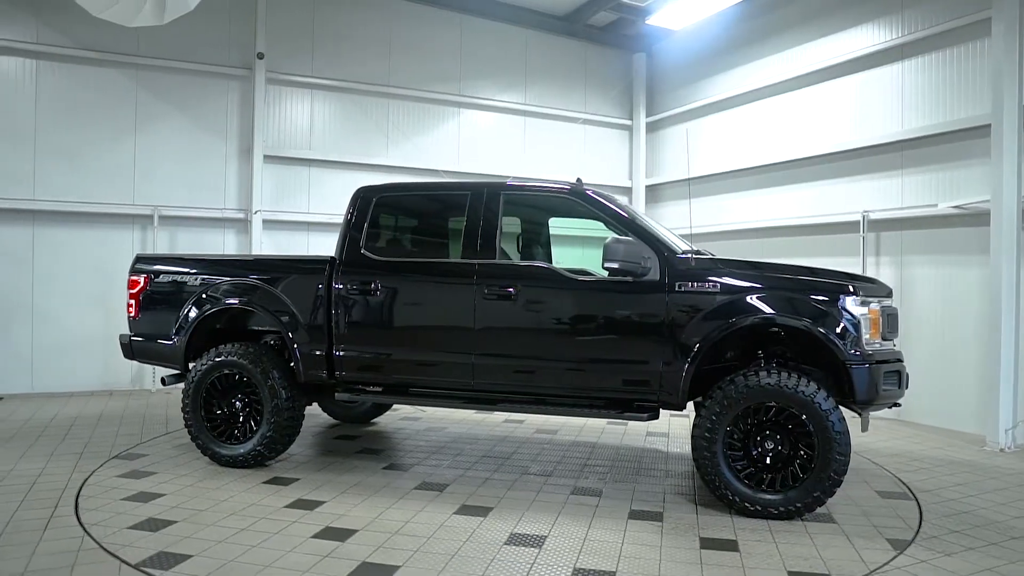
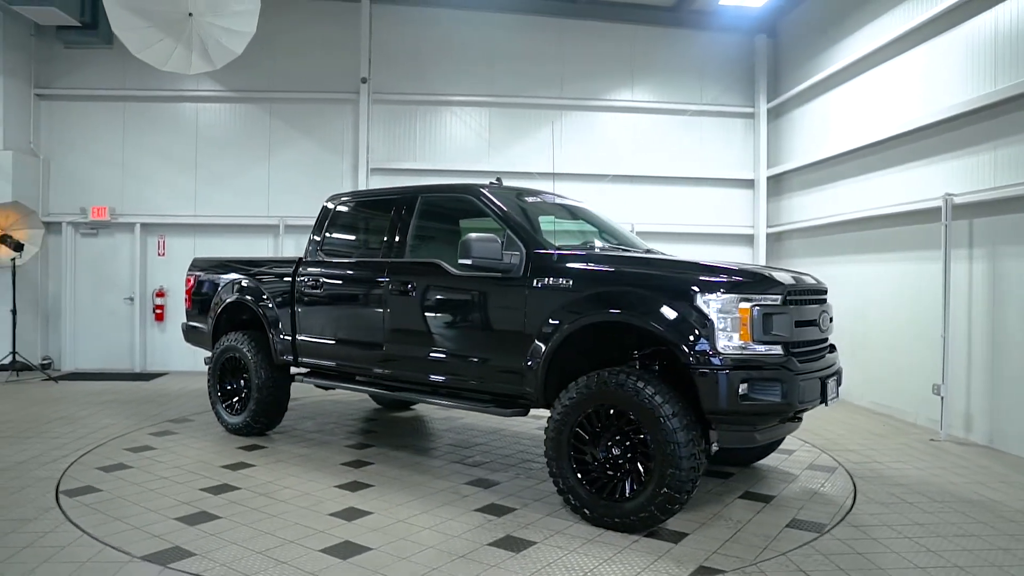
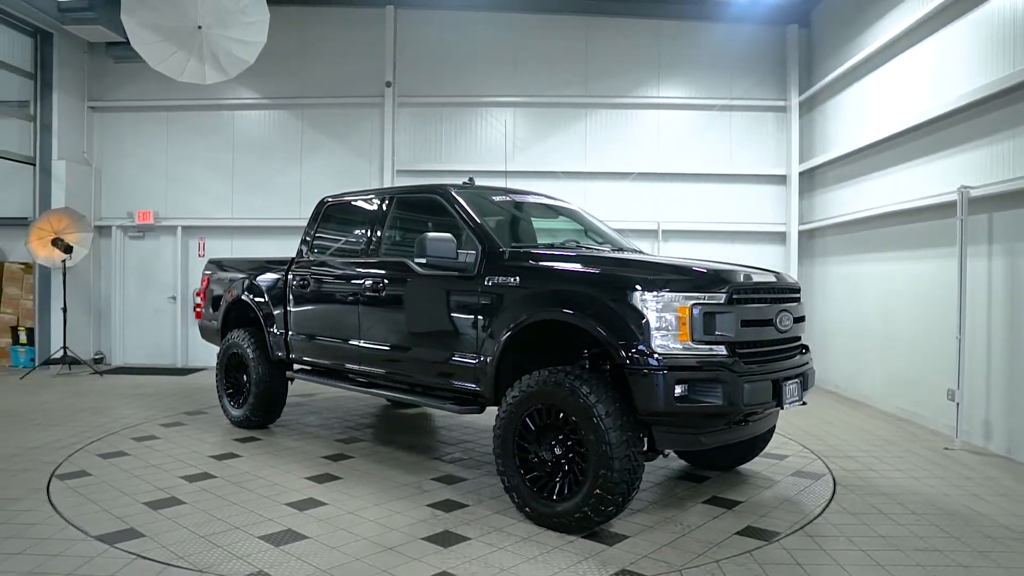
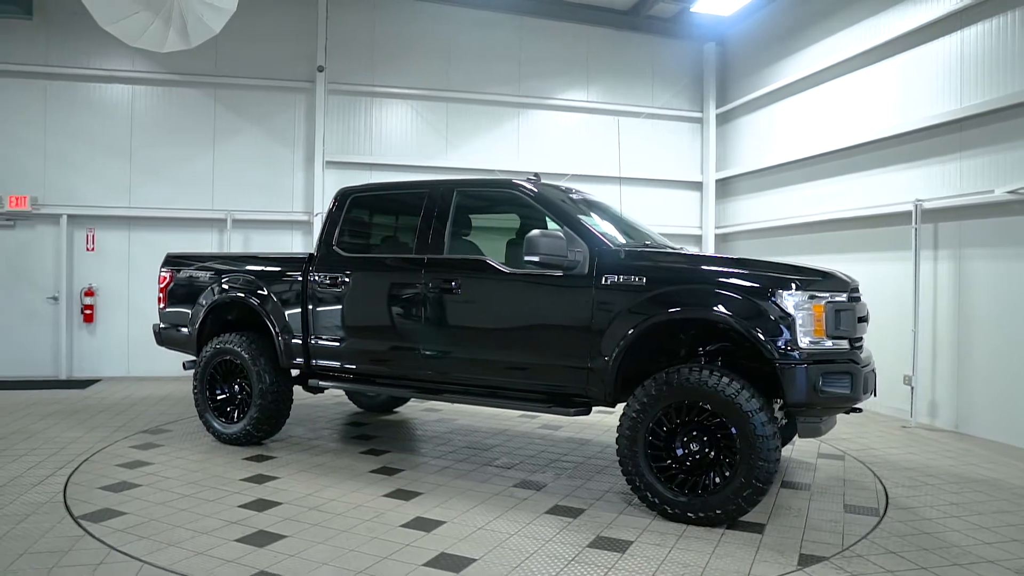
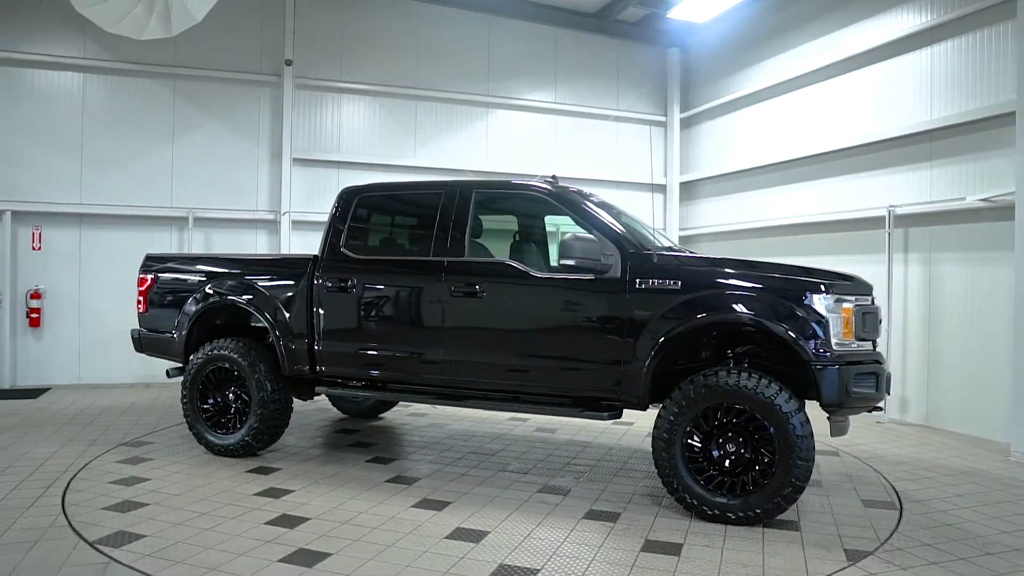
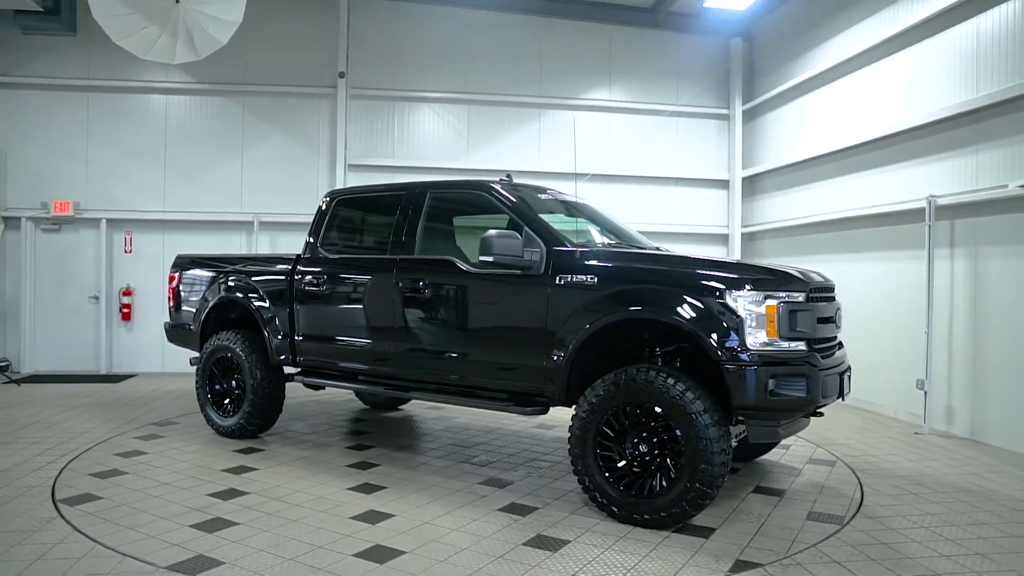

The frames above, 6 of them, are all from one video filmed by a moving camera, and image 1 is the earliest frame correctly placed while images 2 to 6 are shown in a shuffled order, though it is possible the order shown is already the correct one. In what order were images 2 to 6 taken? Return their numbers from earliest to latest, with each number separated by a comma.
5, 4, 6, 2, 3
